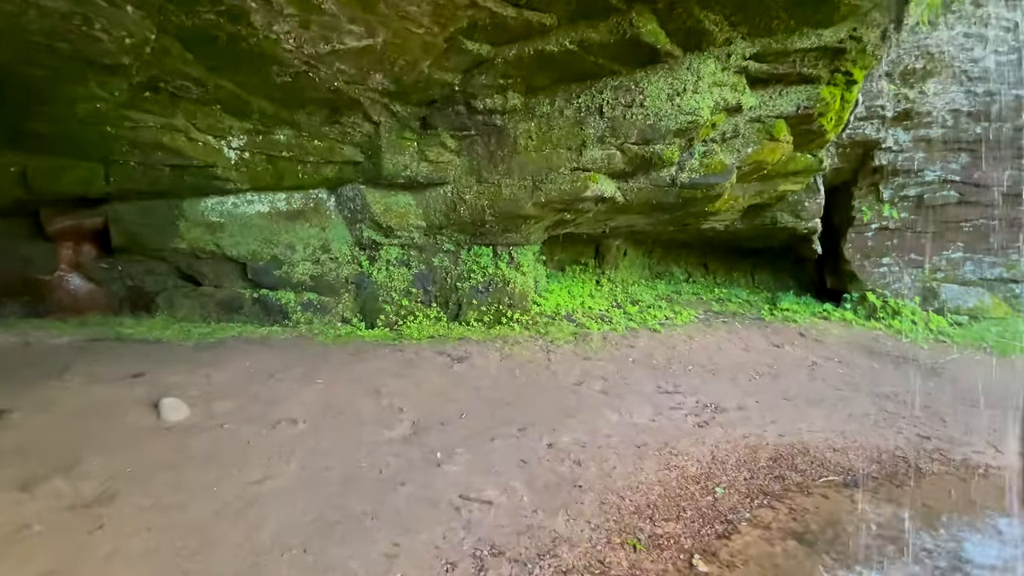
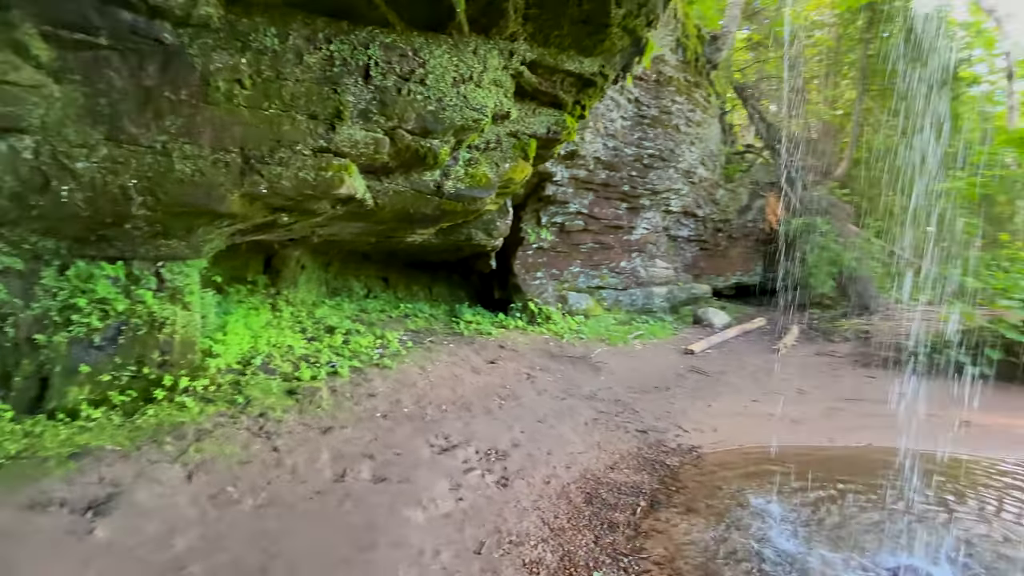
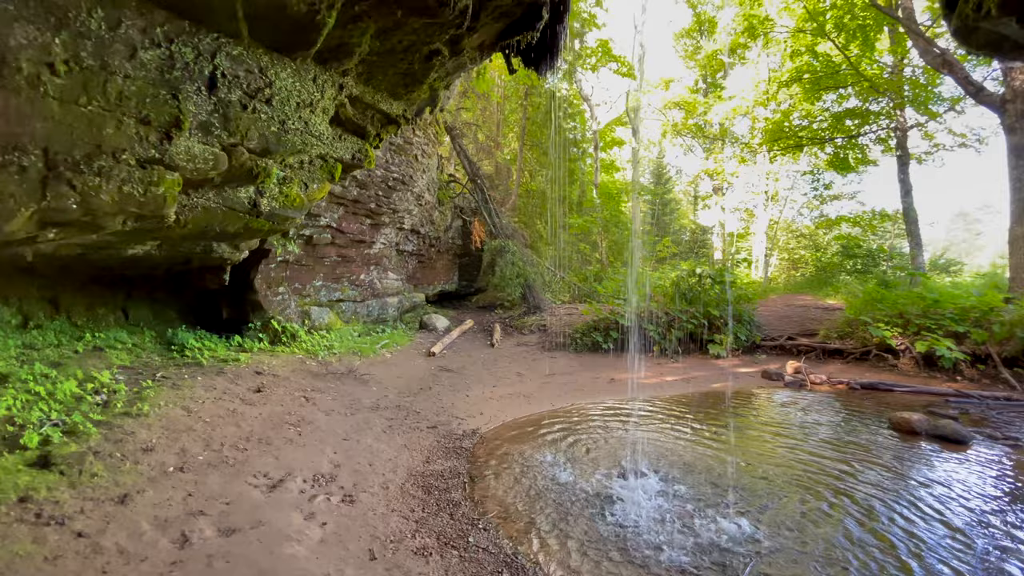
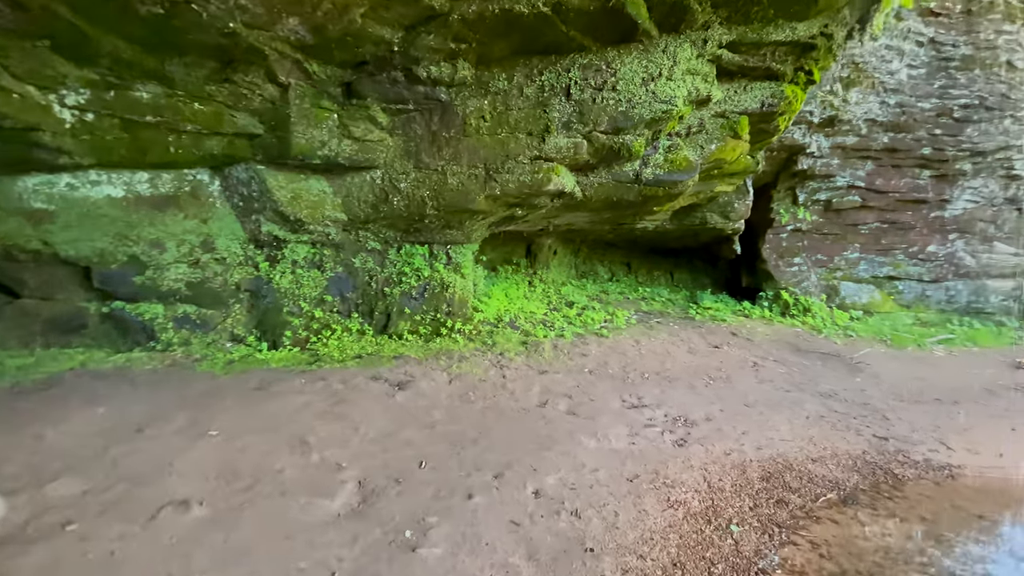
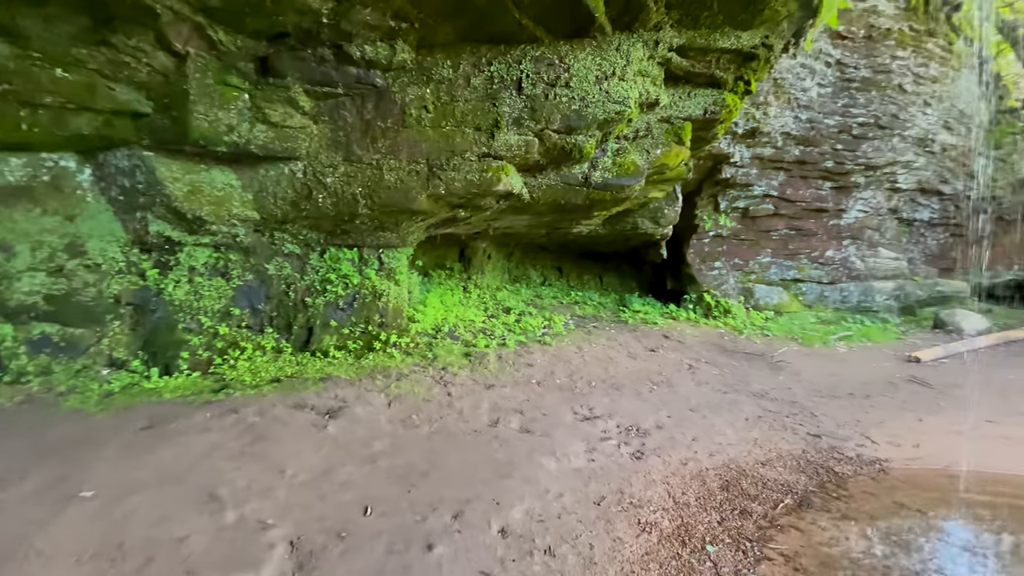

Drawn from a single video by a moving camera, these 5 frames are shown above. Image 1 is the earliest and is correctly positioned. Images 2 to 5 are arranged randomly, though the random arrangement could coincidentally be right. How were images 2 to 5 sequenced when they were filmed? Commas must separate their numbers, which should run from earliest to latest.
4, 5, 2, 3
